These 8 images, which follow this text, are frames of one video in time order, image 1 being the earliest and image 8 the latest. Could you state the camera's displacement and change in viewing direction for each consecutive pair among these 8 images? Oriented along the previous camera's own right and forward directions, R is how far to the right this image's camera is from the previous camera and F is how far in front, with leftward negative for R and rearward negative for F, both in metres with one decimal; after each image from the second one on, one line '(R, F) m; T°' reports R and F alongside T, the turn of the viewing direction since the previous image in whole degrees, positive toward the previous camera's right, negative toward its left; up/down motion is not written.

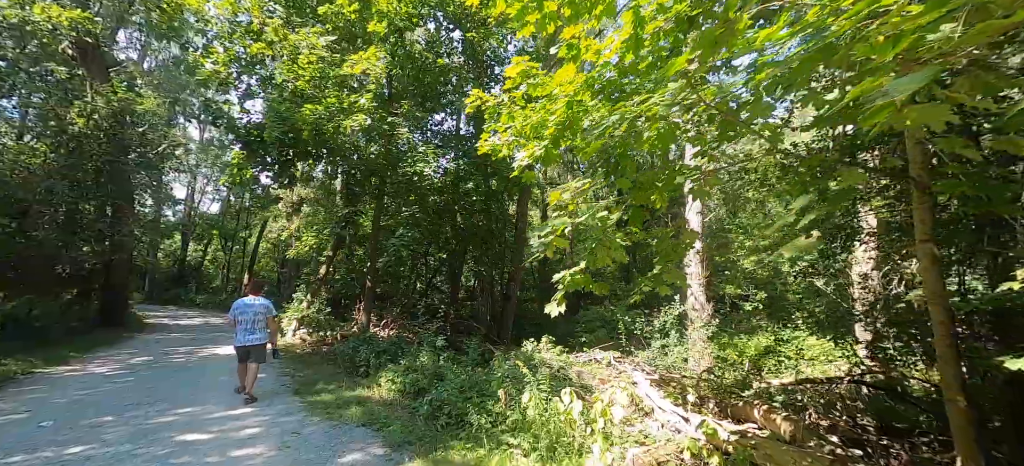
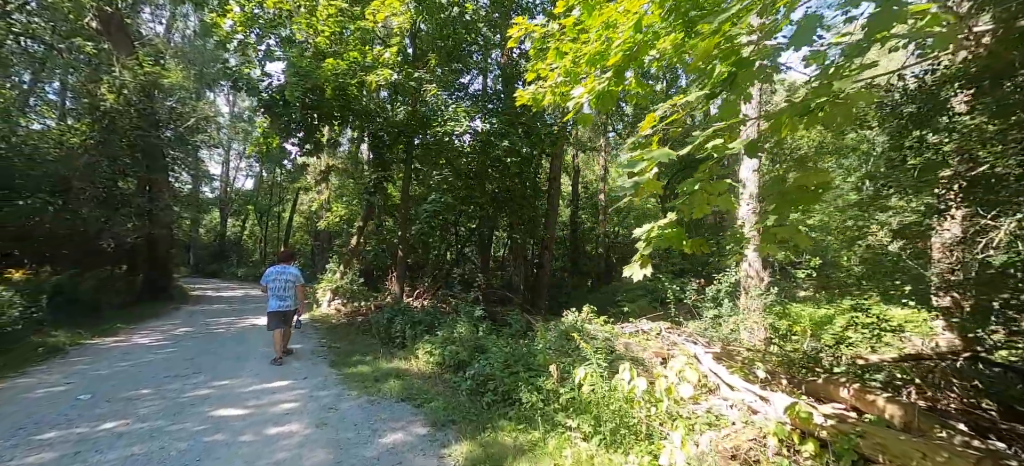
(-0.2, +0.5) m; -4°
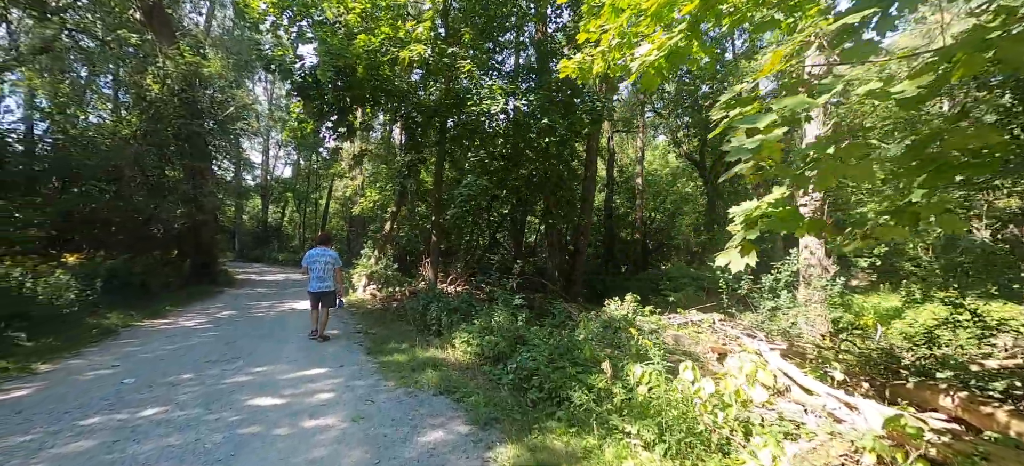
(-0.2, +0.3) m; -4°
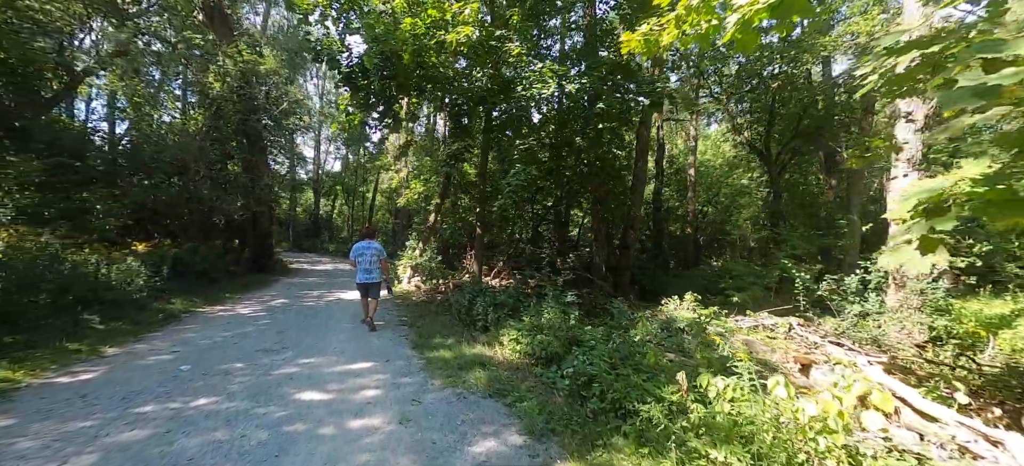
(-0.2, +0.3) m; -6°
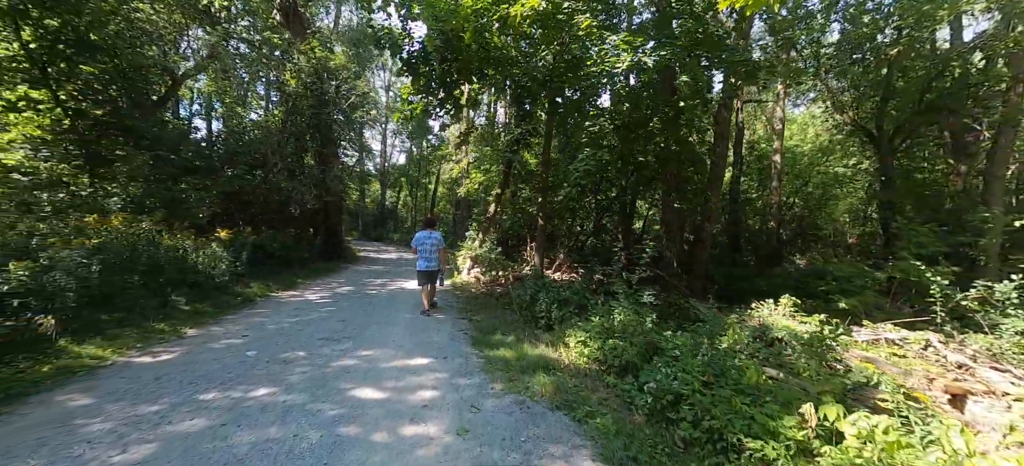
(-0.1, +0.4) m; -8°
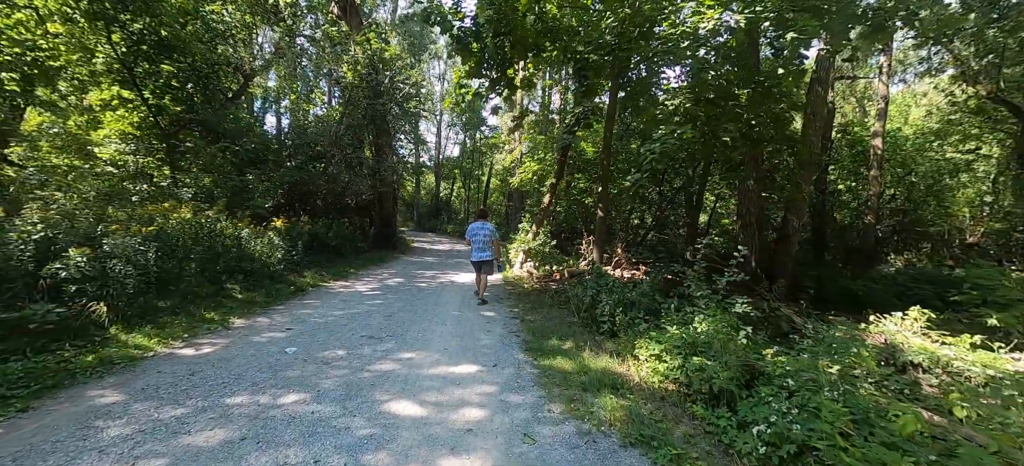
(-0.1, +0.6) m; -7°
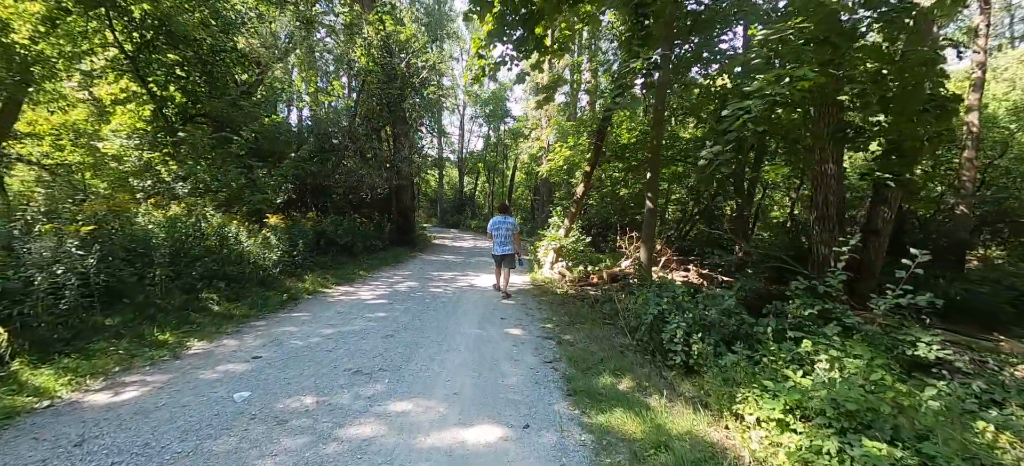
(-0.1, +1.3) m; -3°
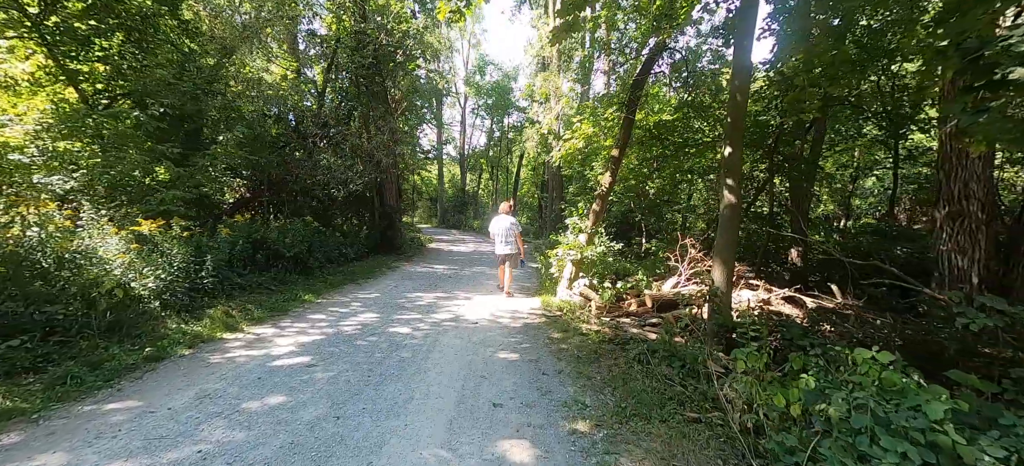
(+0.1, +2.5) m; -1°
